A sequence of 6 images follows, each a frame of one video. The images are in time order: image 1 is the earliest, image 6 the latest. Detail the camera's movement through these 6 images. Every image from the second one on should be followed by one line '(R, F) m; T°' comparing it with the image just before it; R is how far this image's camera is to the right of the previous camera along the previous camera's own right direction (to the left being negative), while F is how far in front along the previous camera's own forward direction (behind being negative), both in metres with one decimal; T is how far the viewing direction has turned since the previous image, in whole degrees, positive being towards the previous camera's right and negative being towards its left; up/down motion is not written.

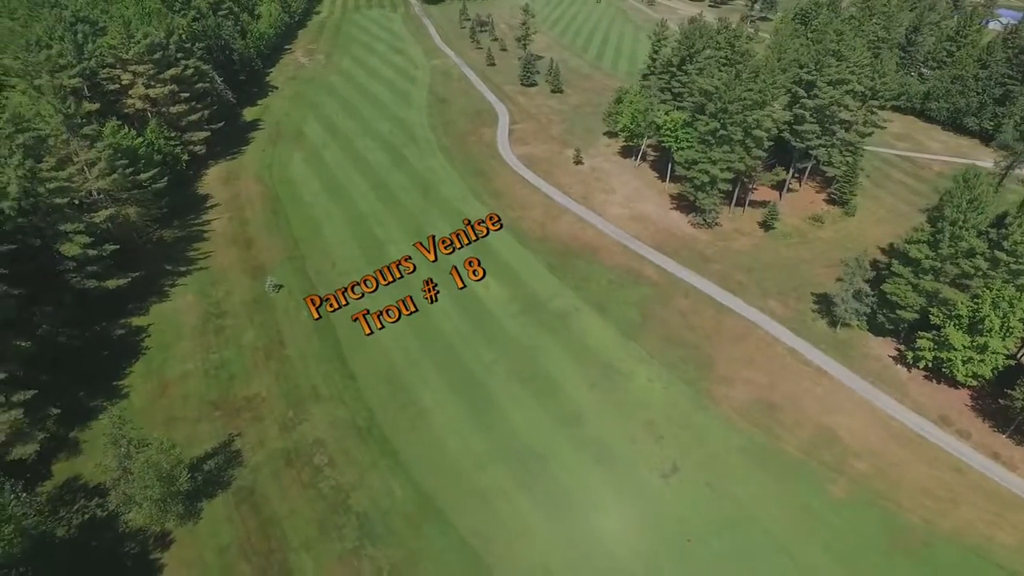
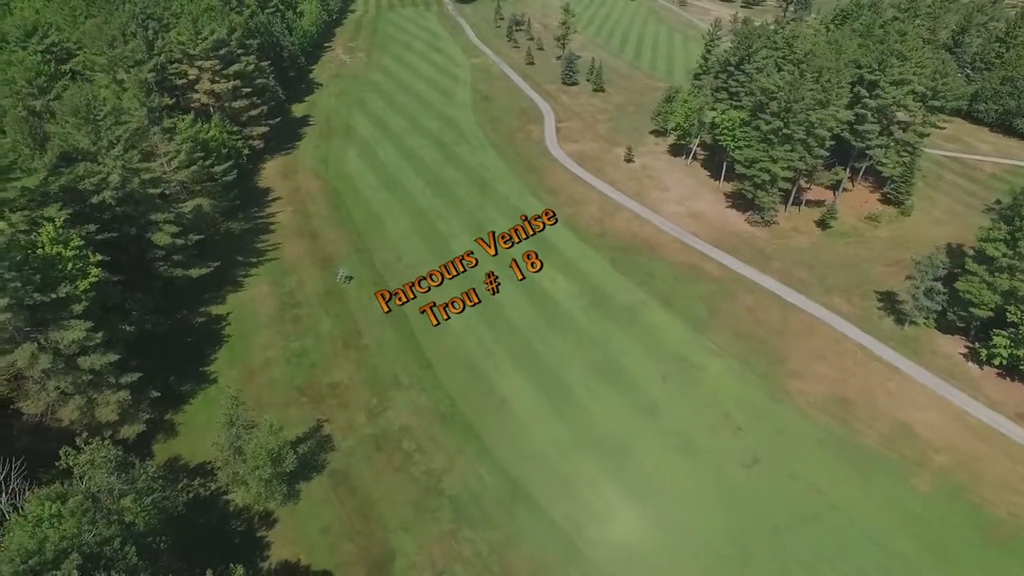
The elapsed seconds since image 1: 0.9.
(-6.6, -1.3) m; -1°
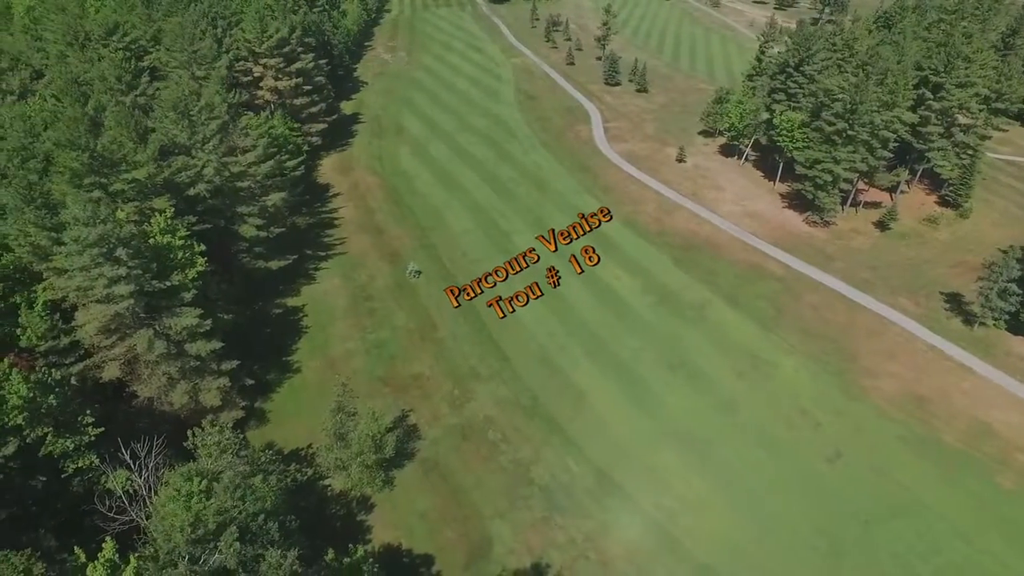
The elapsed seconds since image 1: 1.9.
(-6.6, -1.2) m; -1°
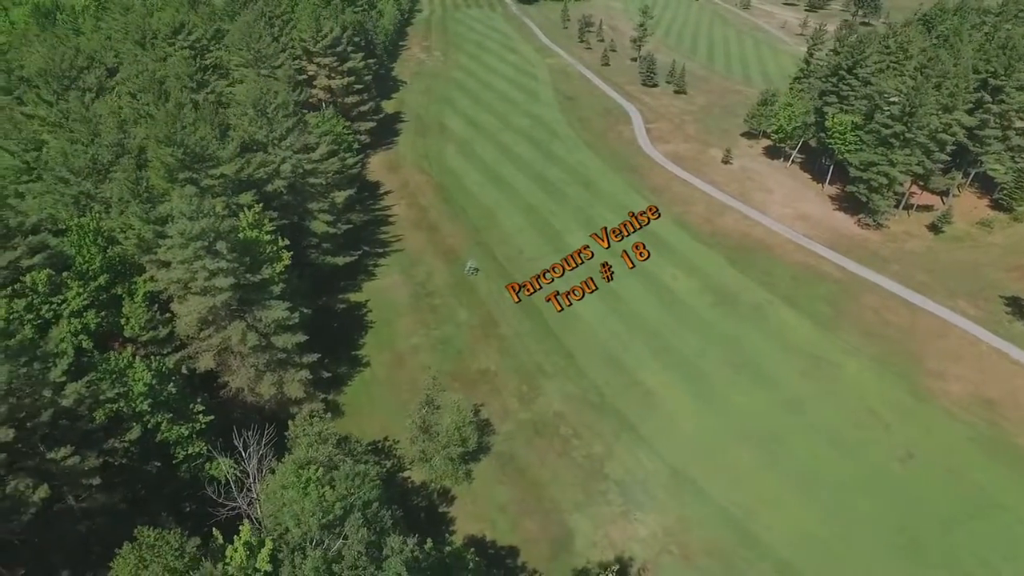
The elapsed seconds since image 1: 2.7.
(-5.8, -0.8) m; -1°
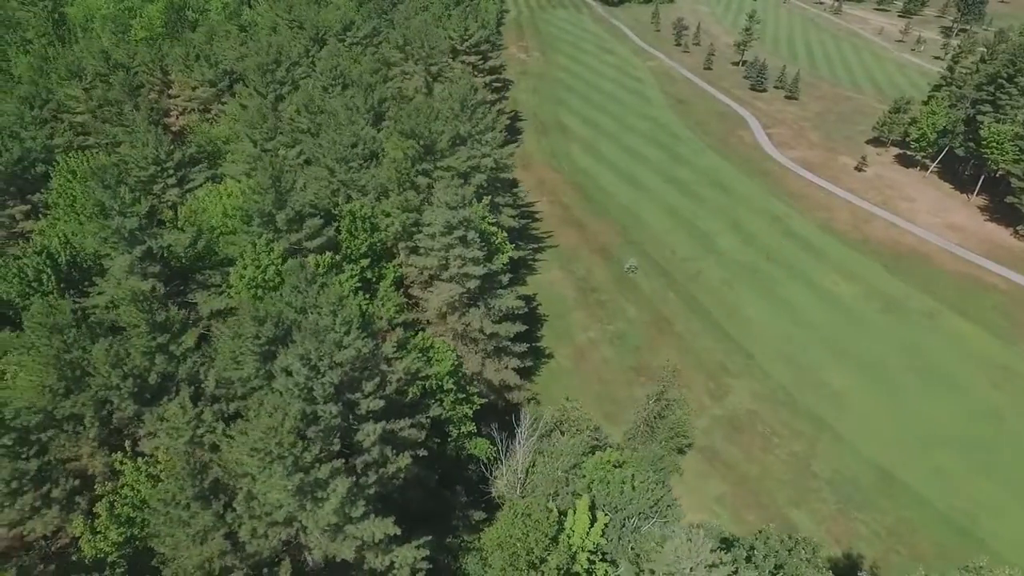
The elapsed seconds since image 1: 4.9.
(-15.9, -1.8) m; -3°
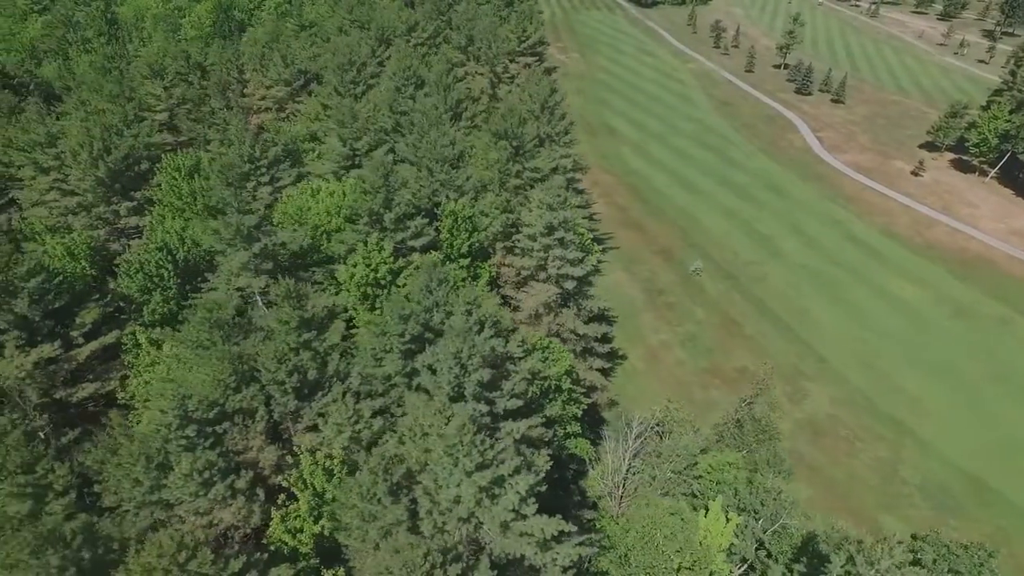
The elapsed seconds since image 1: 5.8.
(-6.6, -0.3) m; -1°
